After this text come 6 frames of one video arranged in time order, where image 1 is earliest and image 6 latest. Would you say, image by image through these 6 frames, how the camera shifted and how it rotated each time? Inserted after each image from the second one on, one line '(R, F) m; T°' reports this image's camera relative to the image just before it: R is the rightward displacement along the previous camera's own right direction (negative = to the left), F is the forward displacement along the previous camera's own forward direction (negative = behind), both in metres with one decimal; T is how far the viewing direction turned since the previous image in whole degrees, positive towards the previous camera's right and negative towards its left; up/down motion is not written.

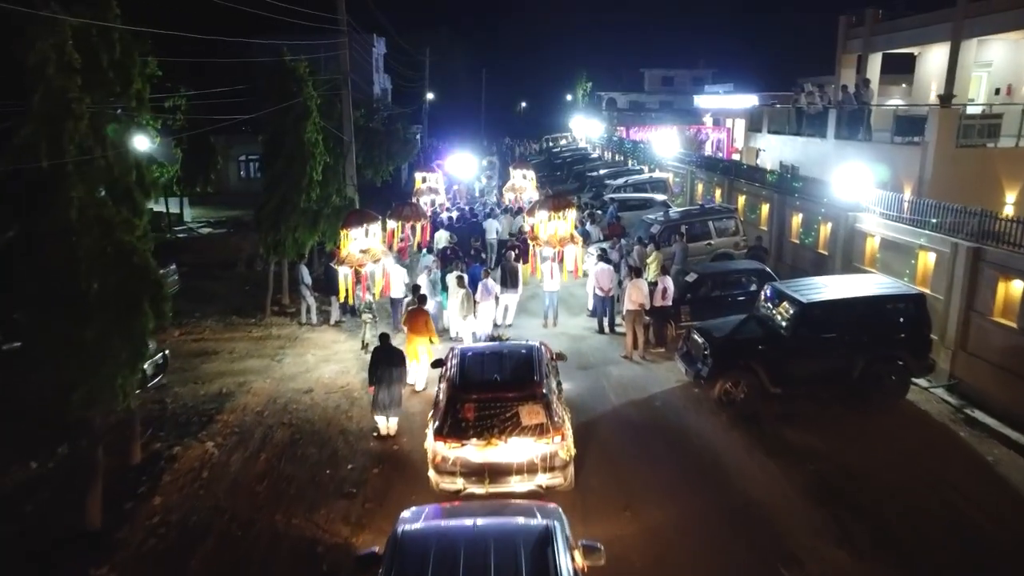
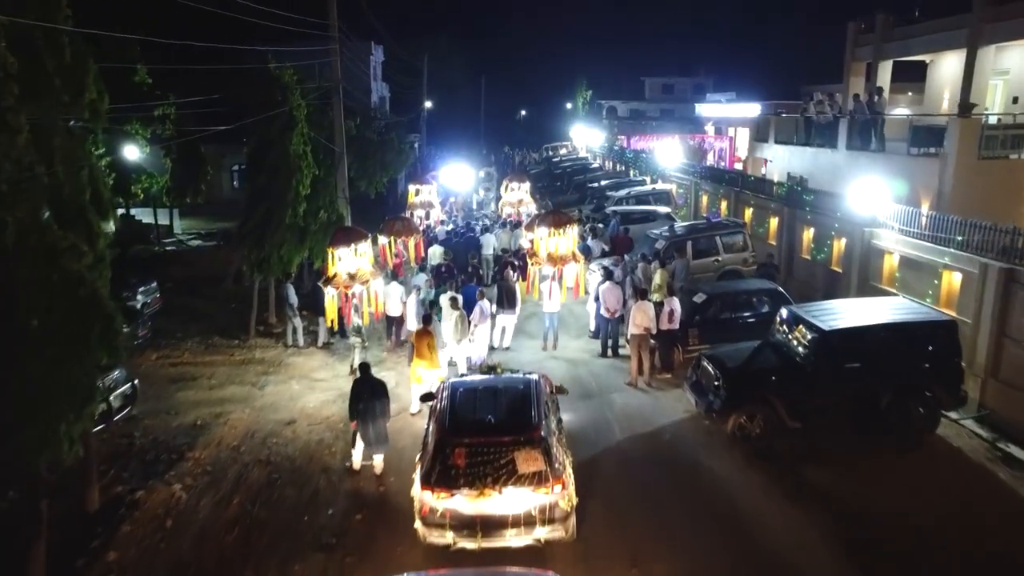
(0.0, +0.8) m; 0°
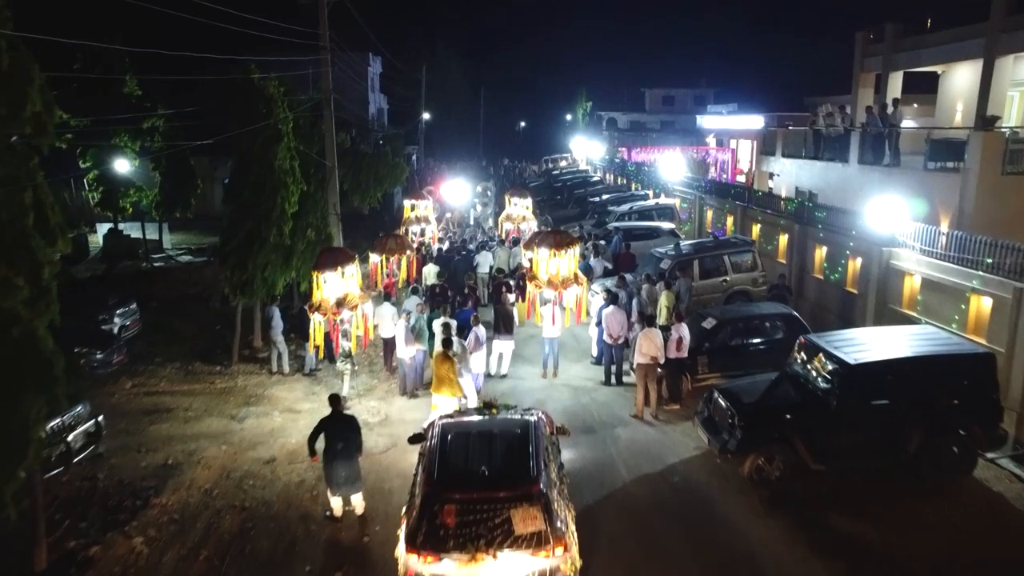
(0.0, +0.8) m; 0°
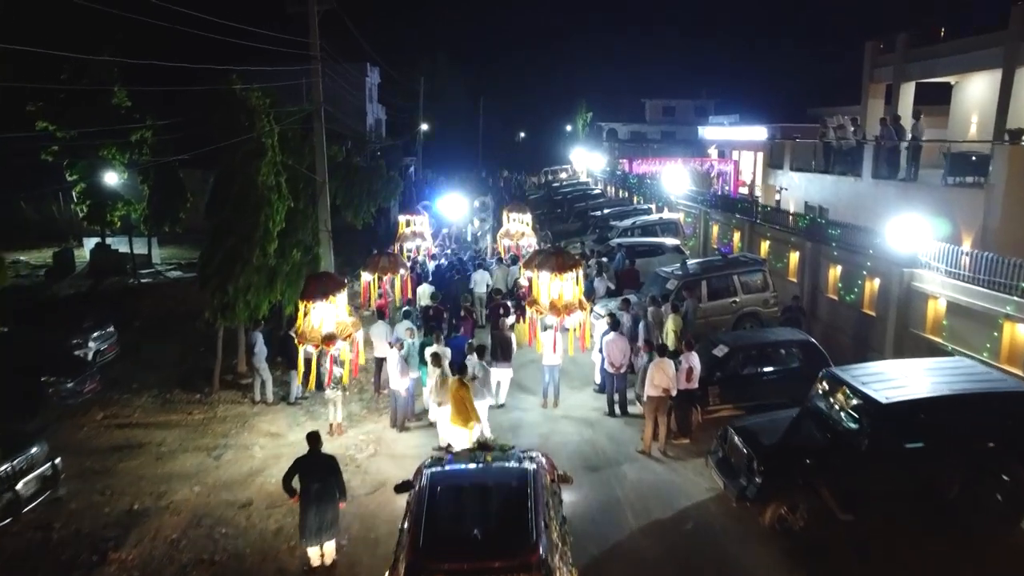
(0.0, +0.8) m; 0°
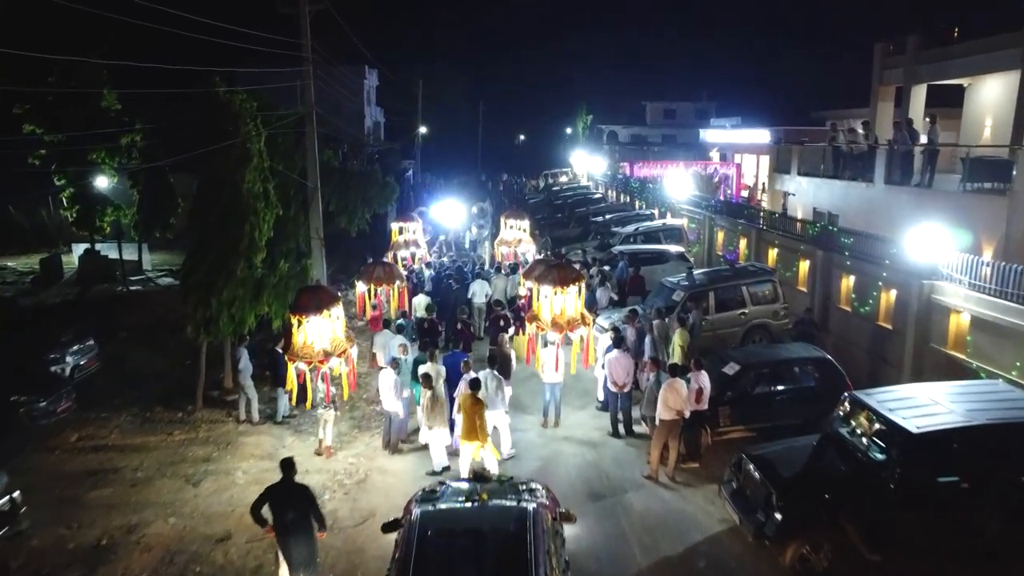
(0.0, +0.6) m; 0°
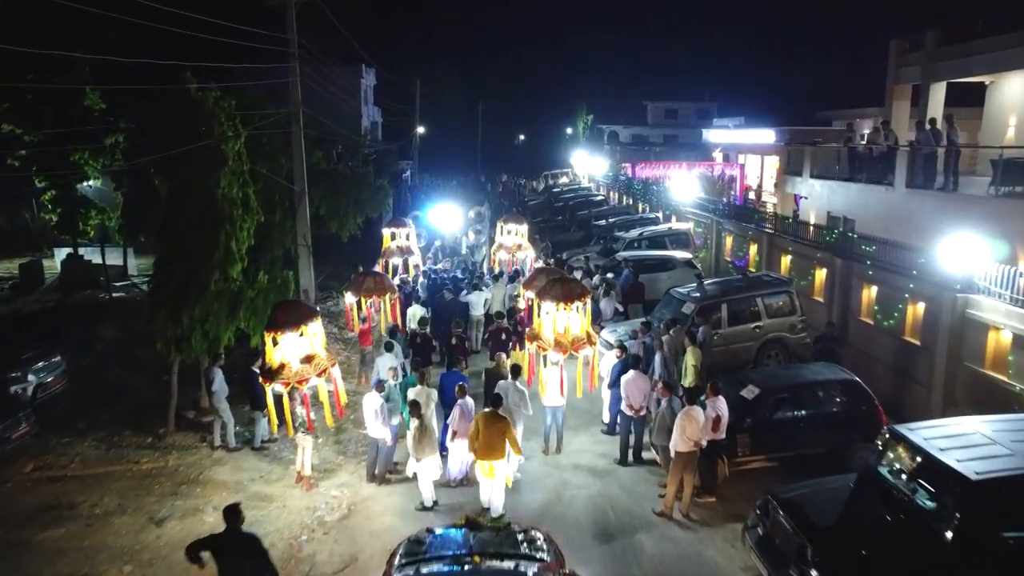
(0.0, +0.9) m; 0°
